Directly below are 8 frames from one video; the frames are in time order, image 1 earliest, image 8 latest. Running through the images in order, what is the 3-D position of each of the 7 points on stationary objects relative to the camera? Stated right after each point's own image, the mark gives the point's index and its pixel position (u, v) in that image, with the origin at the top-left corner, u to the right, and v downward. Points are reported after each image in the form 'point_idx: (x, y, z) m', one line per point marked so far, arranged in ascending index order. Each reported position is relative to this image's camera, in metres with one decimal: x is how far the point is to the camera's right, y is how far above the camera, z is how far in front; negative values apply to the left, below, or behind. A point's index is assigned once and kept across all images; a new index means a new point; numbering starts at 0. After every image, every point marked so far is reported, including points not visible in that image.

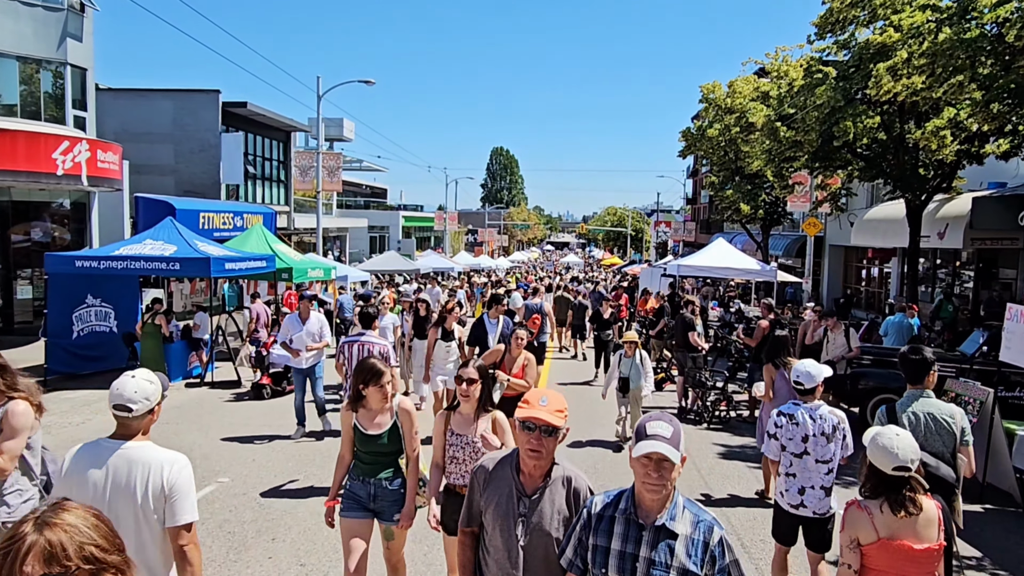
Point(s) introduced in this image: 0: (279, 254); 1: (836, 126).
0: (-5.3, +0.8, +17.6) m
1: (+6.8, +3.4, +16.4) m
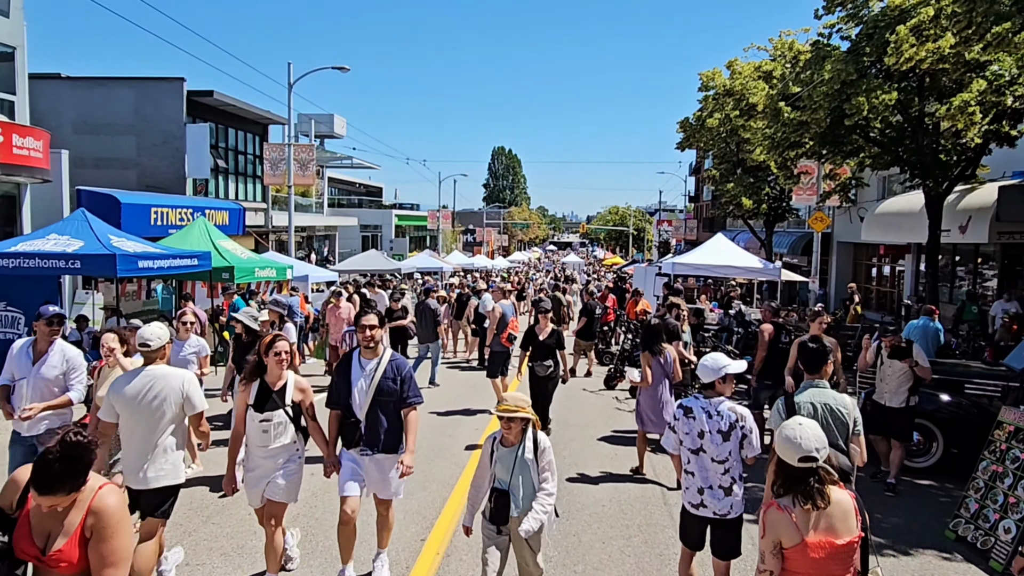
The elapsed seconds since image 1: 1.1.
0: (-5.9, +0.7, +15.7) m
1: (+6.2, +3.4, +14.4) m
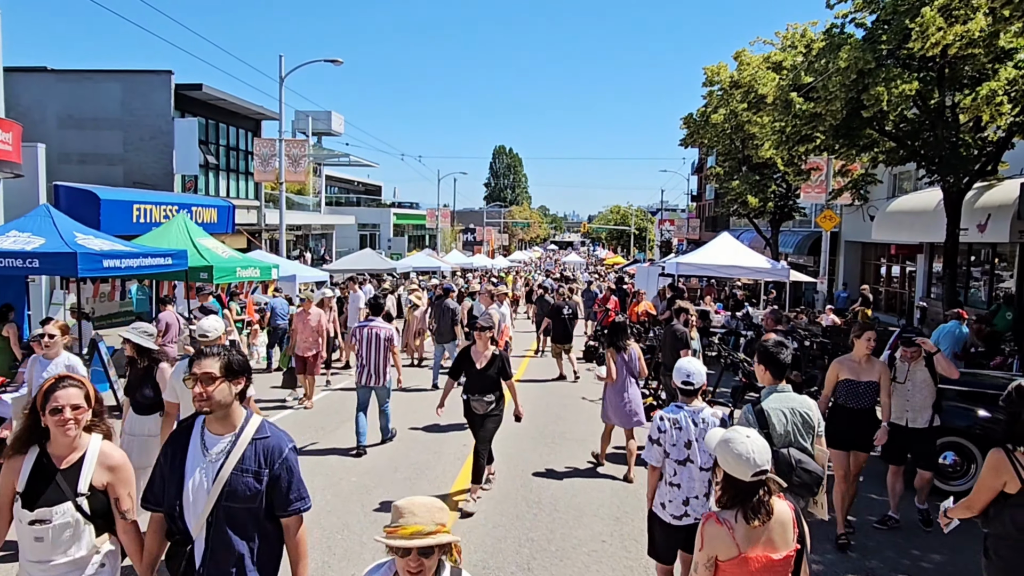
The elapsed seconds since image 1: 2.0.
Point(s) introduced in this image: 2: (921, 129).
0: (-6.0, +0.7, +14.9) m
1: (+6.1, +3.4, +13.5) m
2: (+8.0, +3.1, +15.3) m
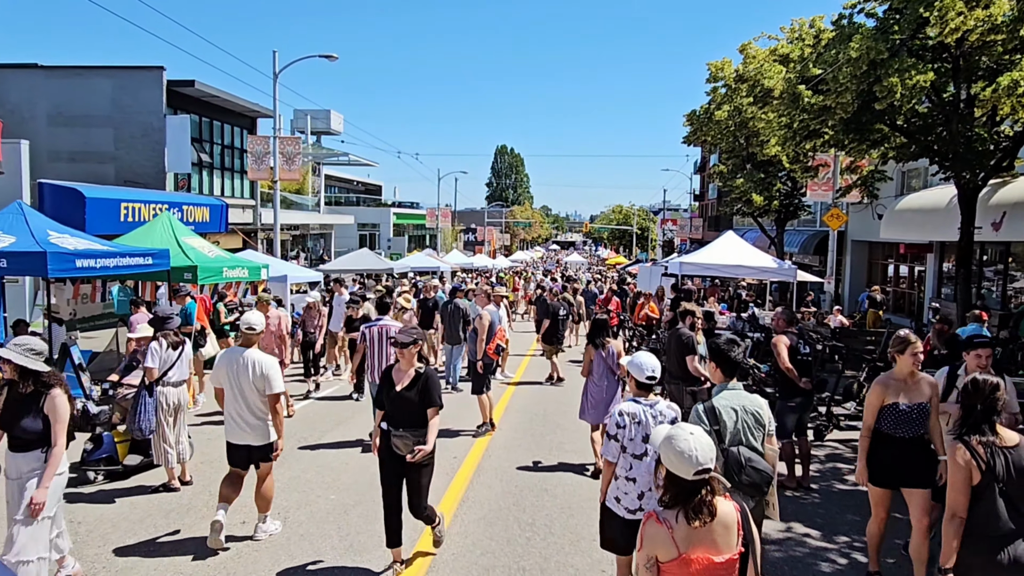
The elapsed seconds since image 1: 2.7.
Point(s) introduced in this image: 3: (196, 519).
0: (-6.0, +0.7, +14.3) m
1: (+6.0, +3.4, +12.9) m
2: (+7.9, +3.1, +14.7) m
3: (-2.6, -1.9, +6.3) m
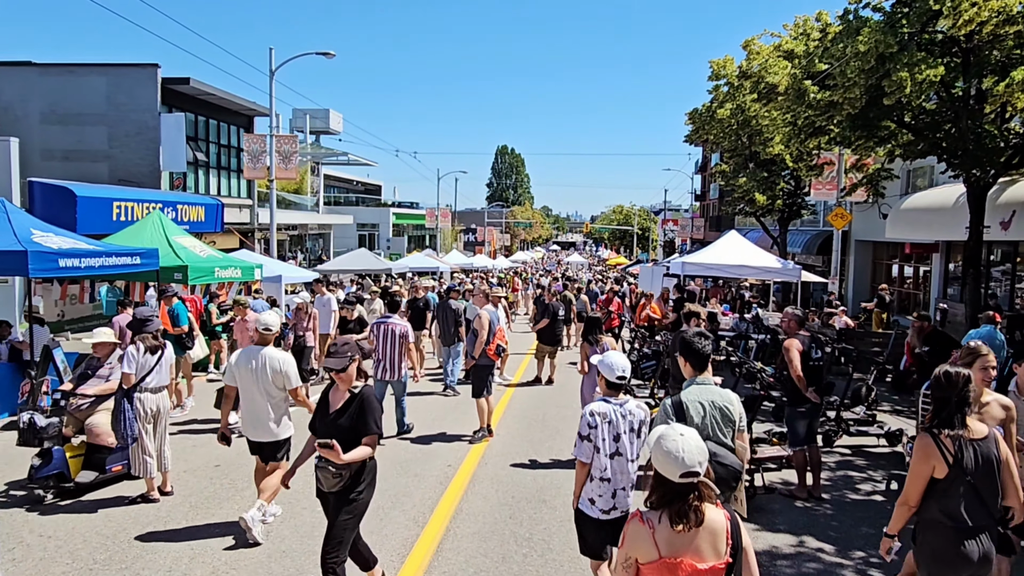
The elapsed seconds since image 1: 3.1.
0: (-6.0, +0.7, +14.0) m
1: (+6.0, +3.4, +12.6) m
2: (+7.9, +3.1, +14.3) m
3: (-2.6, -1.9, +6.0) m
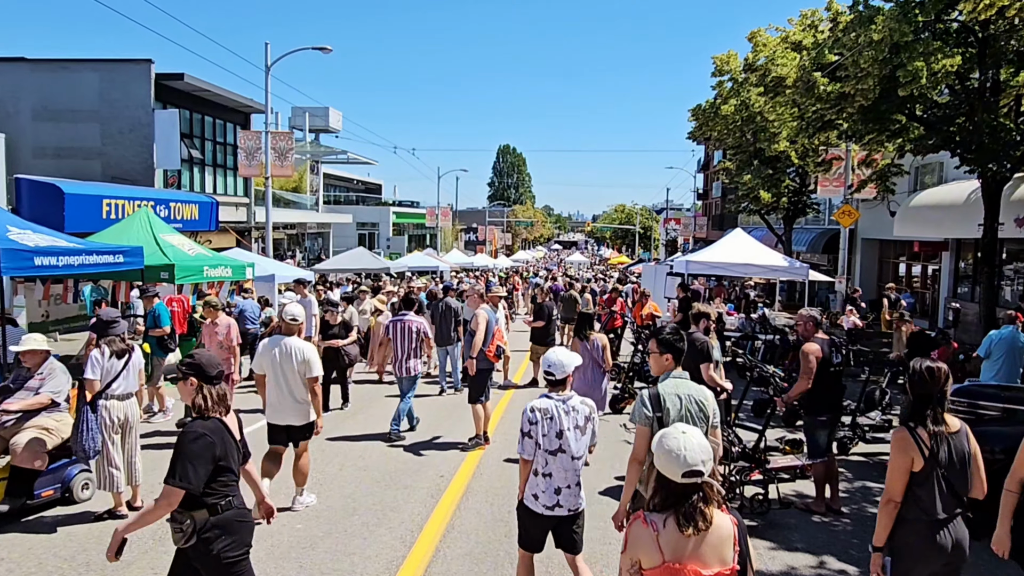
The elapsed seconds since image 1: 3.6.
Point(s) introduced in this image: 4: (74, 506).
0: (-6.1, +0.7, +13.5) m
1: (+6.0, +3.4, +12.1) m
2: (+7.9, +3.1, +13.8) m
3: (-2.6, -1.9, +5.5) m
4: (-3.6, -1.8, +6.4) m
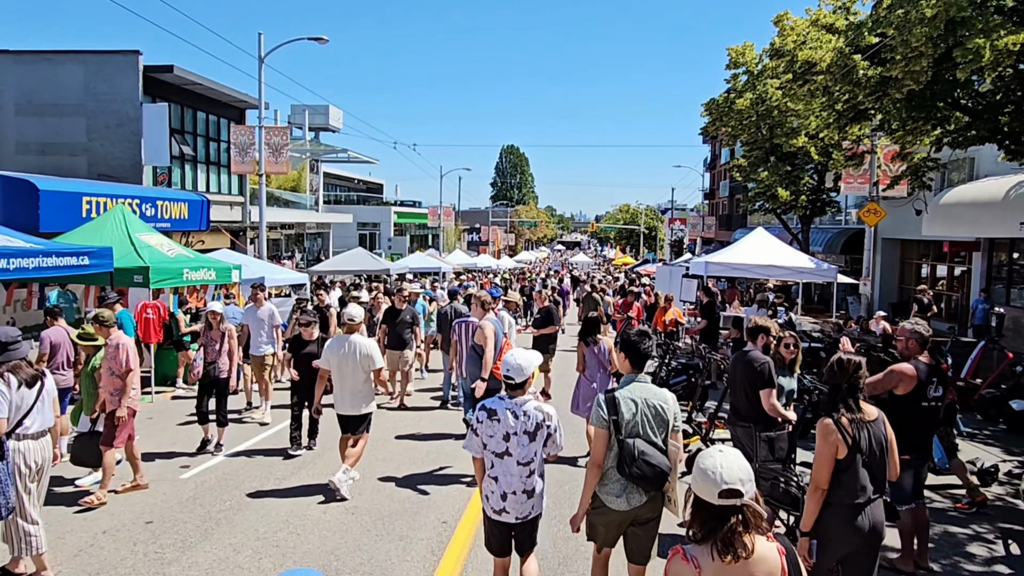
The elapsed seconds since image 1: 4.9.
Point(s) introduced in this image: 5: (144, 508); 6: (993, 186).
0: (-5.9, +0.6, +12.3) m
1: (+6.1, +3.3, +10.8) m
2: (+8.0, +3.0, +12.5) m
3: (-2.5, -1.9, +4.2) m
4: (-3.4, -1.8, +5.2) m
5: (-3.1, -1.8, +6.5) m
6: (+12.0, +2.5, +19.4) m
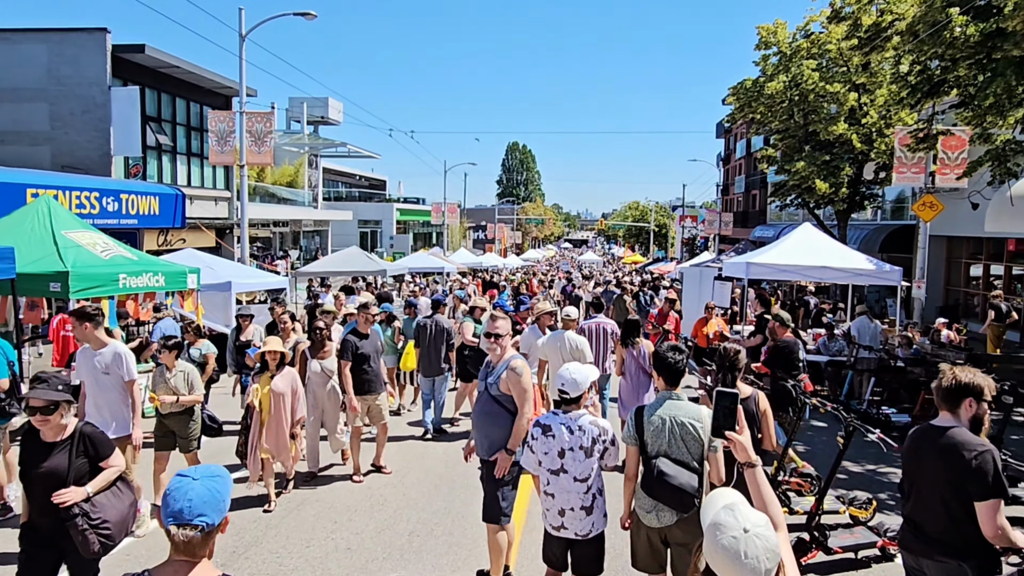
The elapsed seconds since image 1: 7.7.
0: (-5.8, +0.5, +9.9) m
1: (+6.3, +3.2, +8.3) m
2: (+8.2, +2.9, +10.1) m
3: (-2.4, -2.1, +1.9) m
4: (-3.3, -2.0, +2.8) m
5: (-2.9, -2.0, +4.1) m
6: (+12.2, +2.4, +16.9) m
